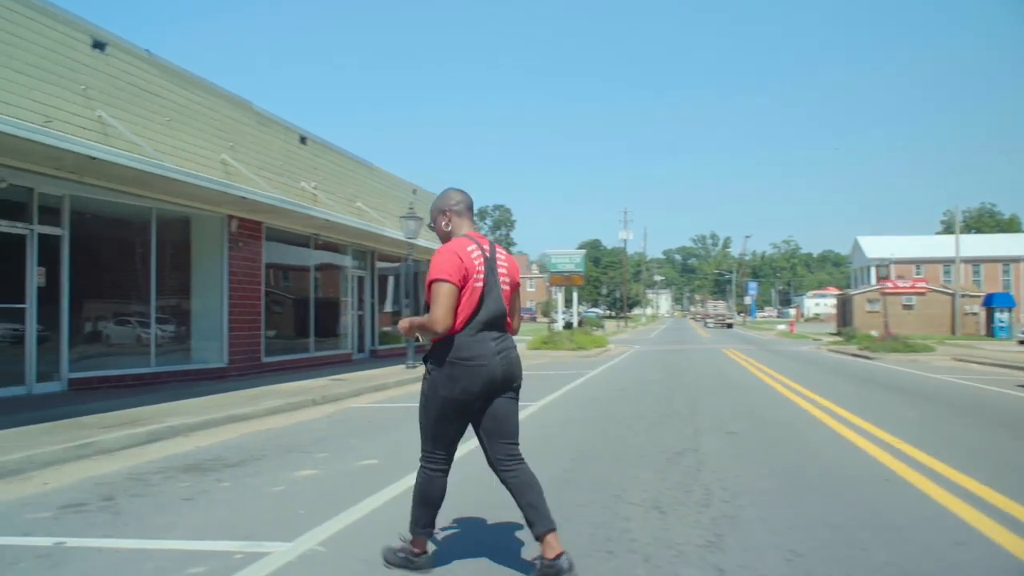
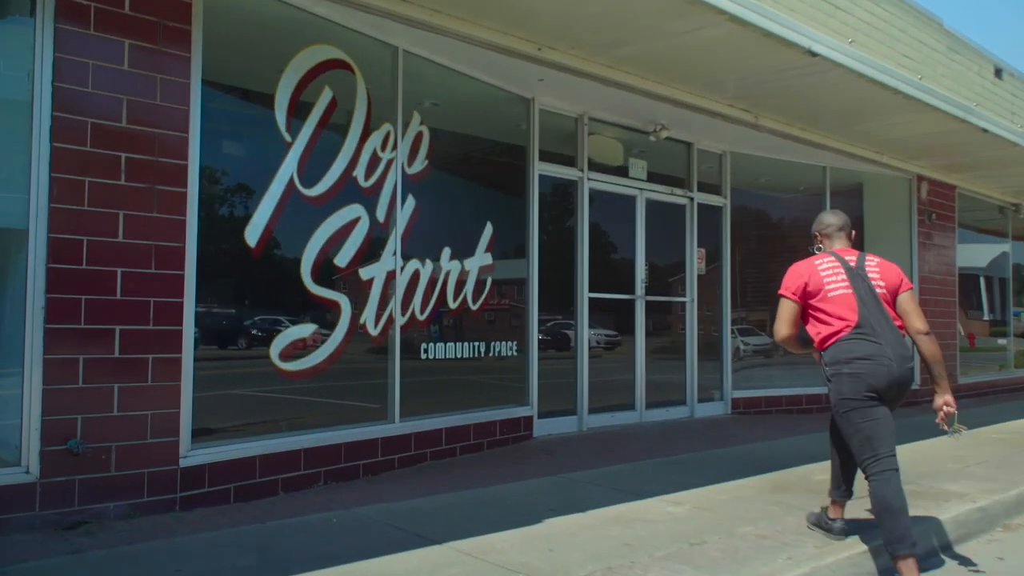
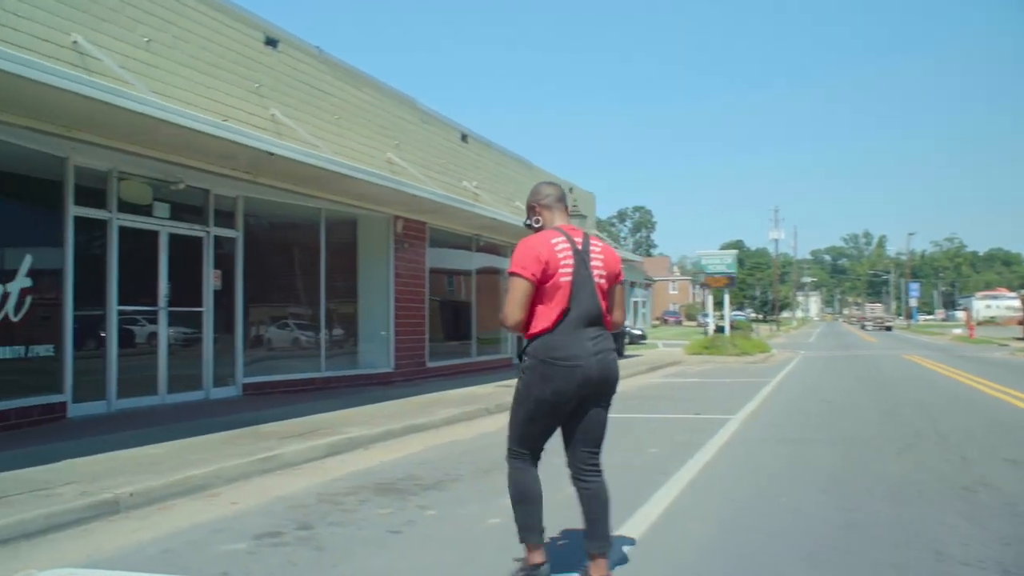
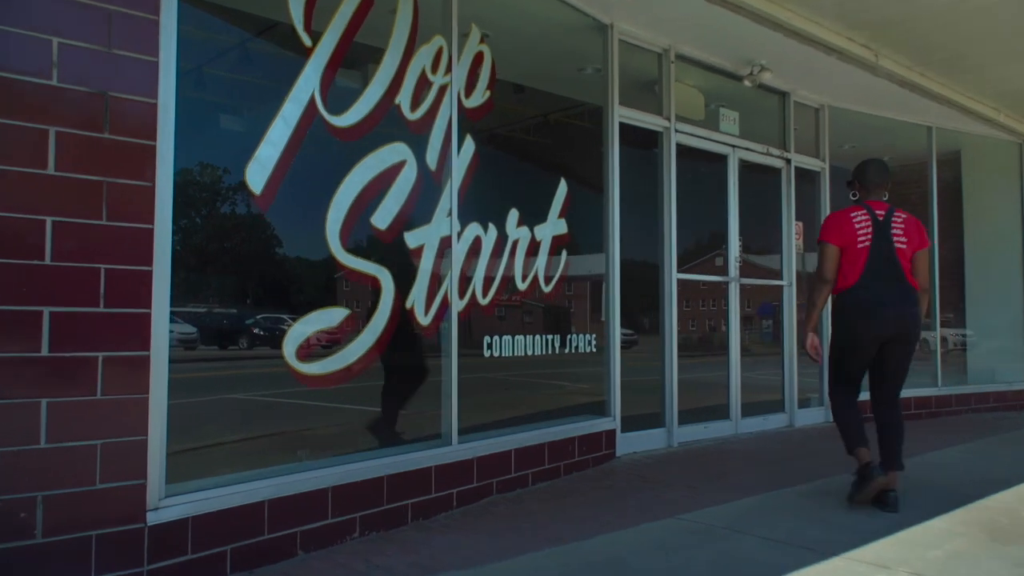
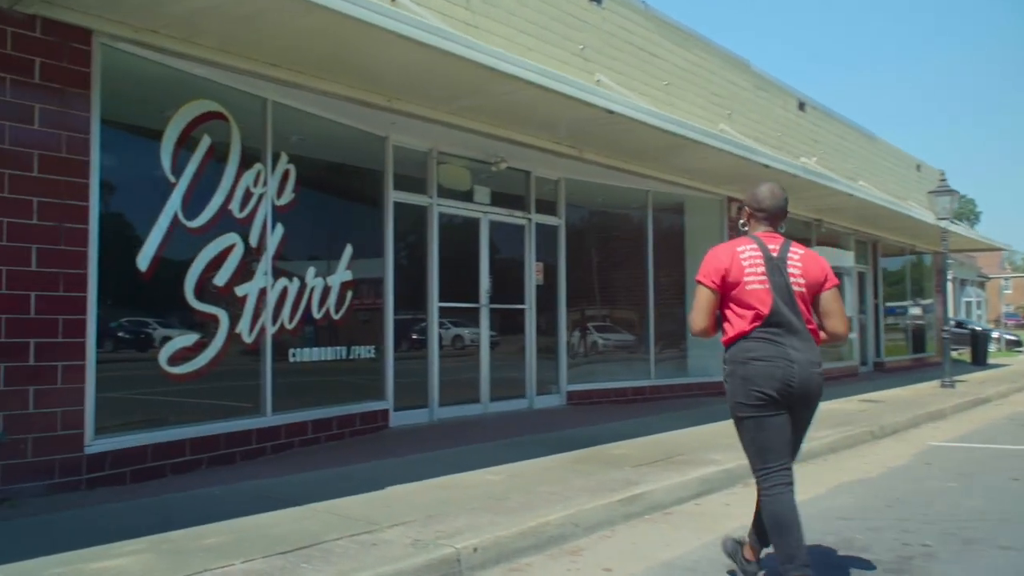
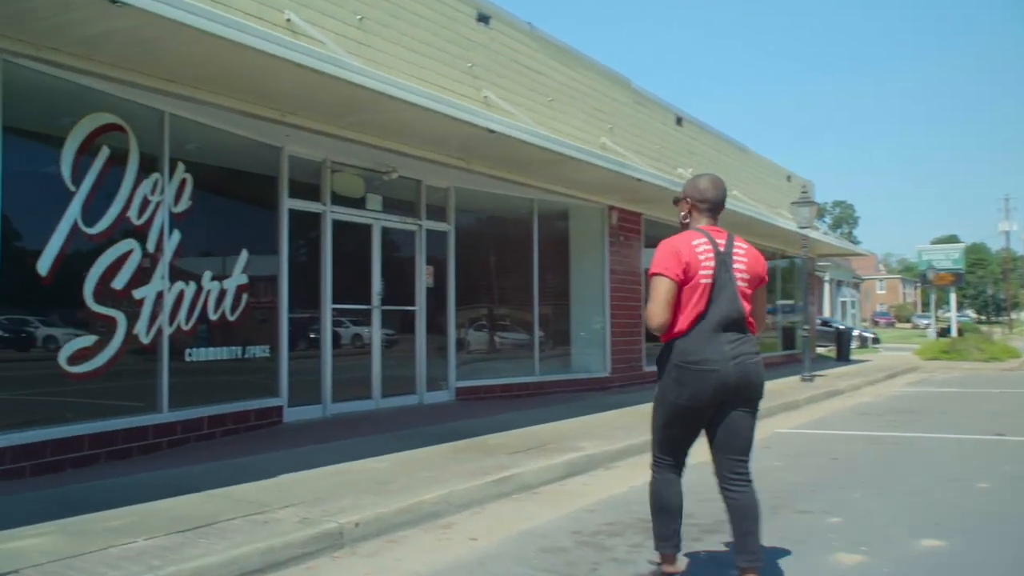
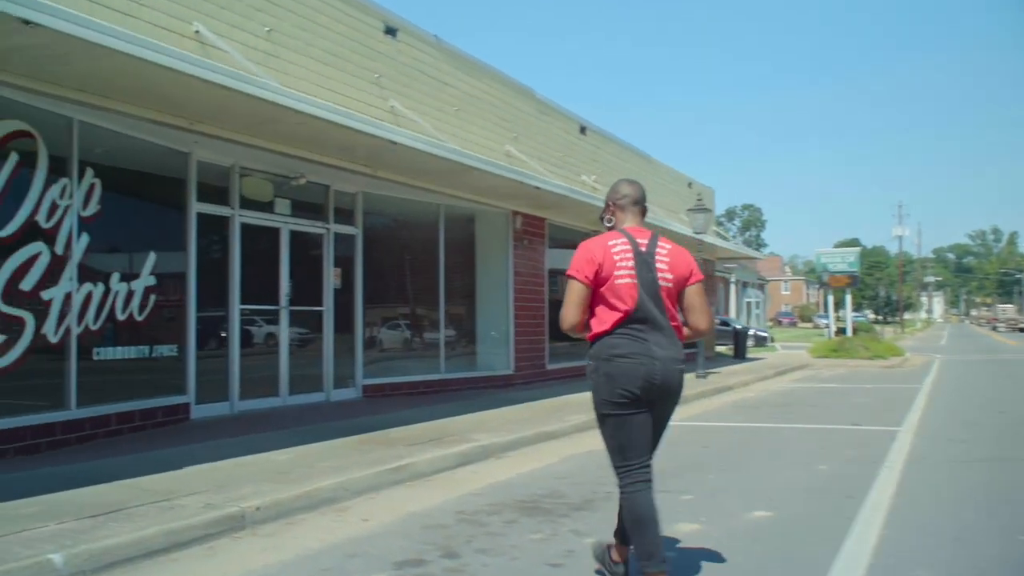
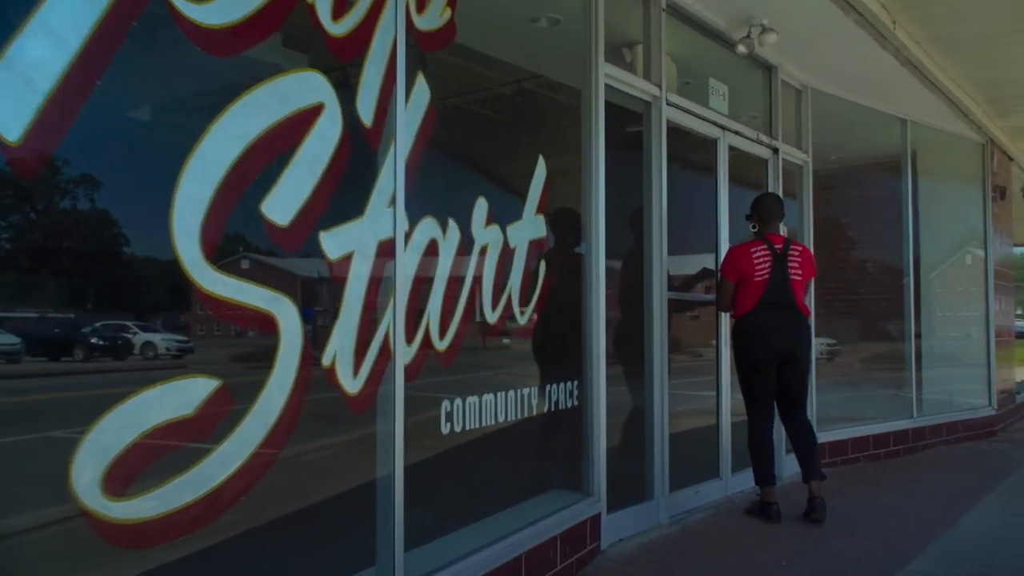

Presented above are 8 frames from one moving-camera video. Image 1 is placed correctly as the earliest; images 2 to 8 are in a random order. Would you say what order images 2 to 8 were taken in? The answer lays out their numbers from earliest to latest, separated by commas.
3, 7, 6, 5, 2, 4, 8
